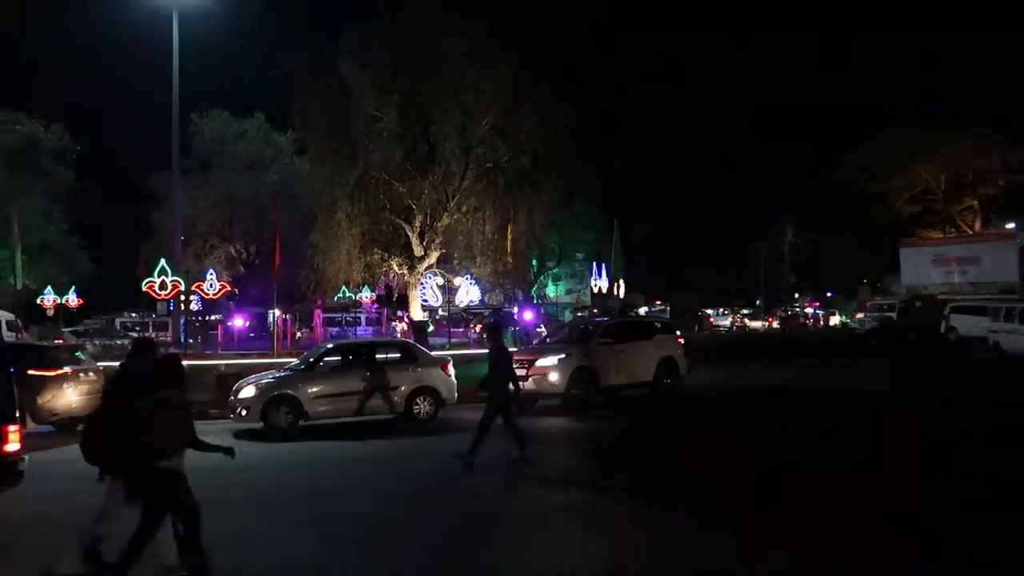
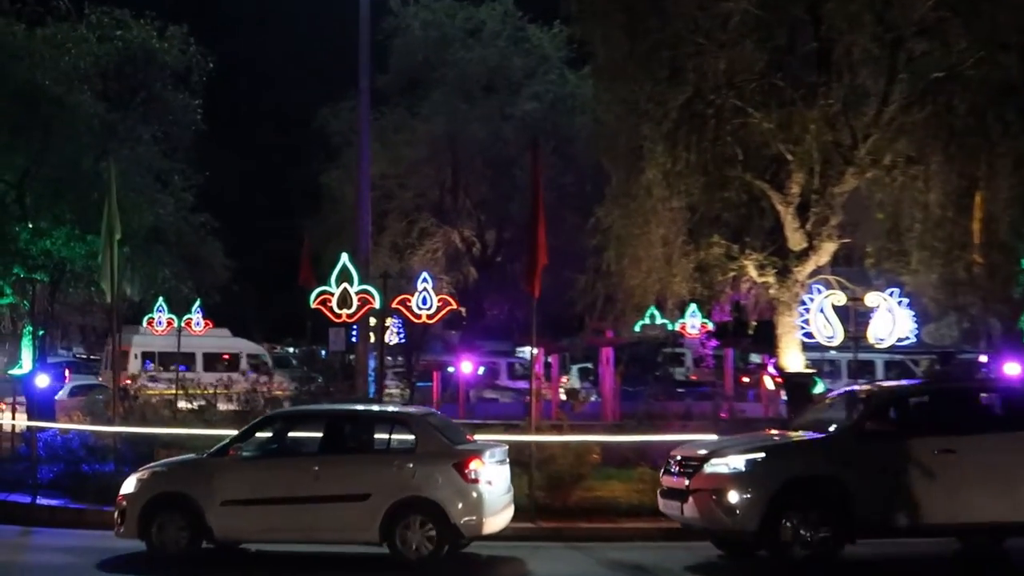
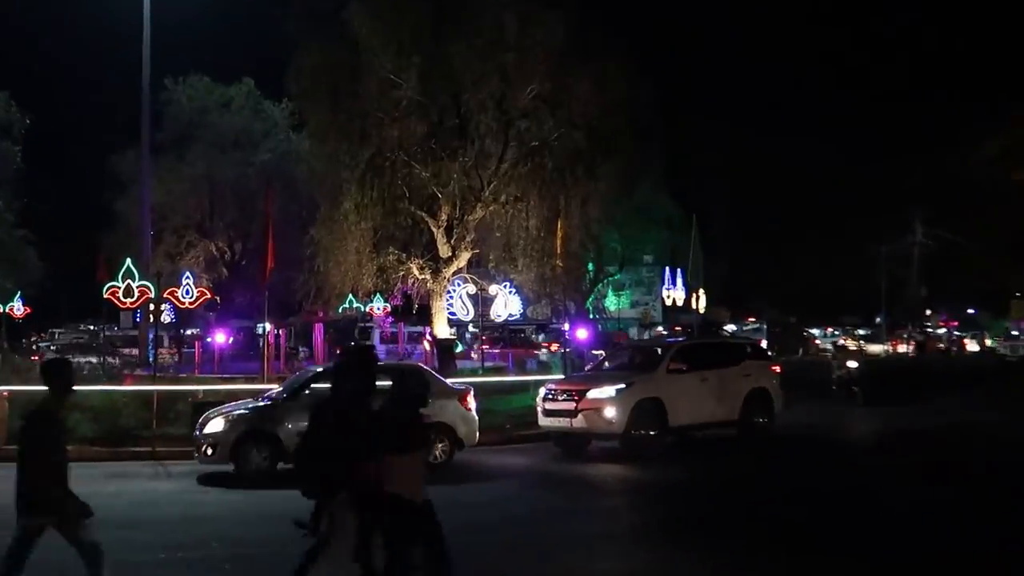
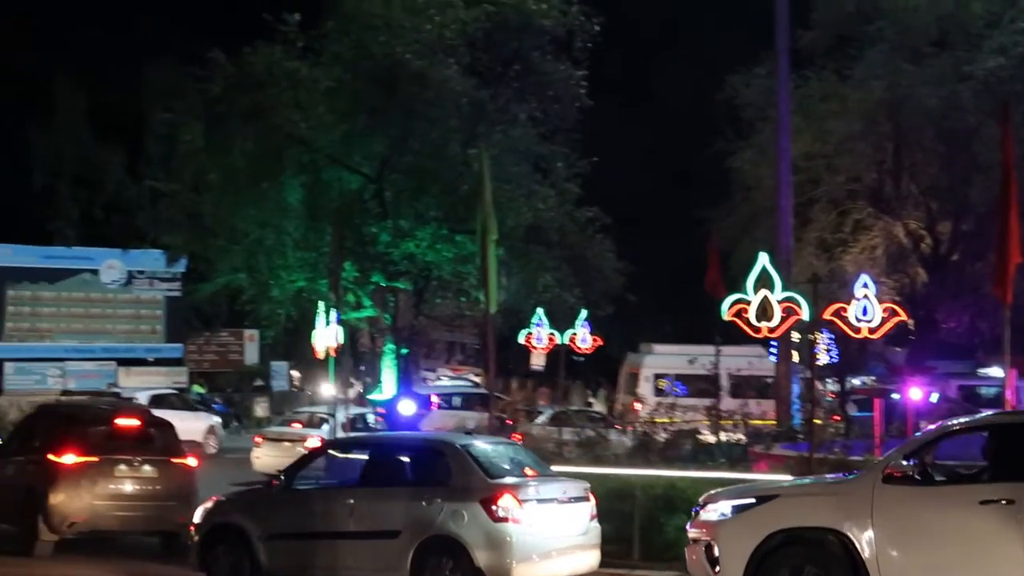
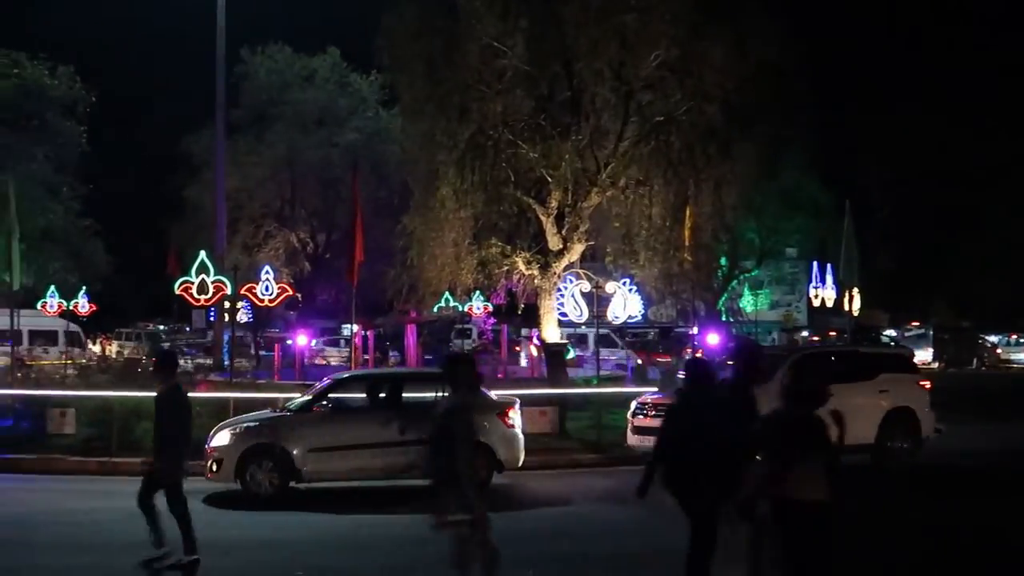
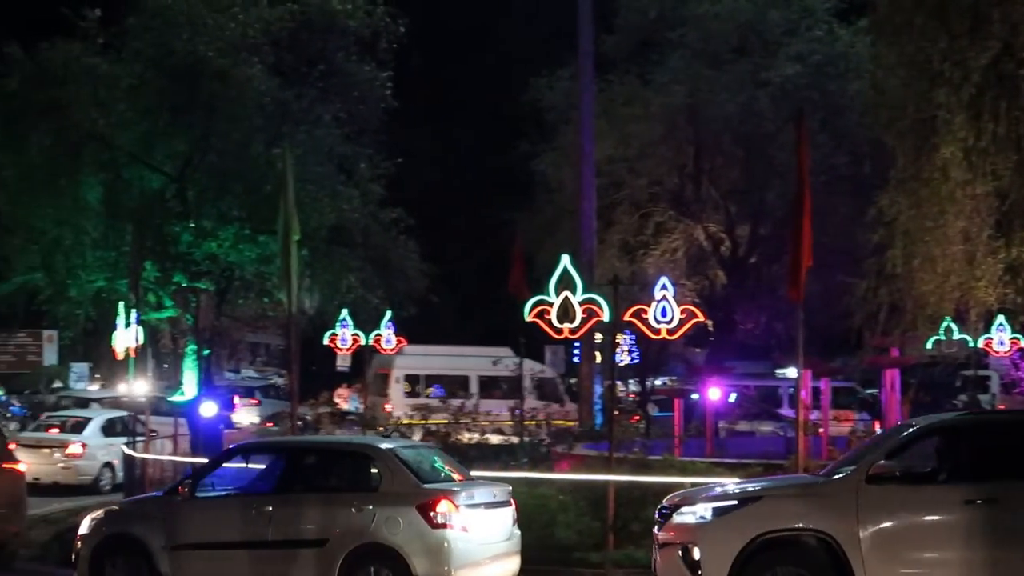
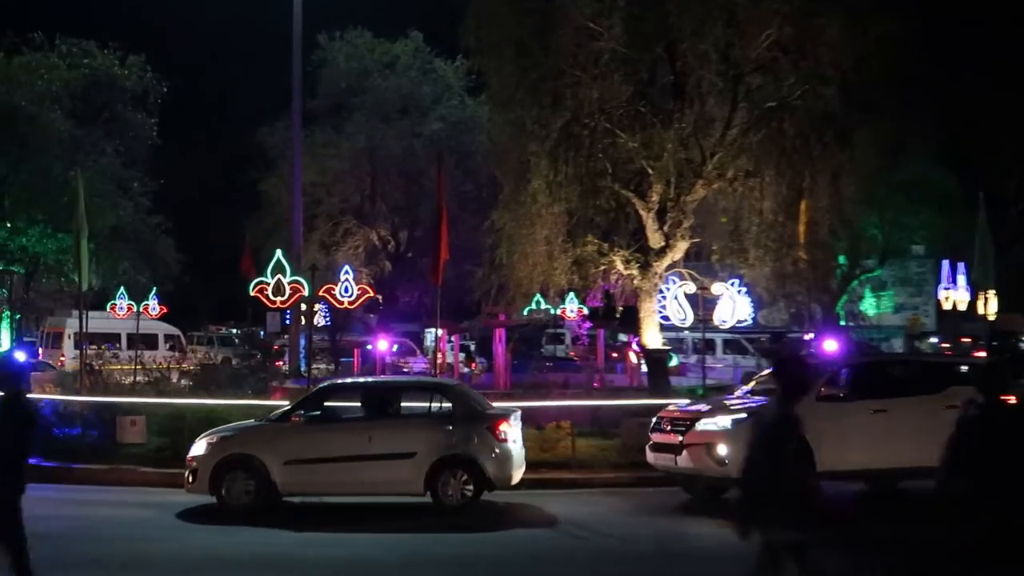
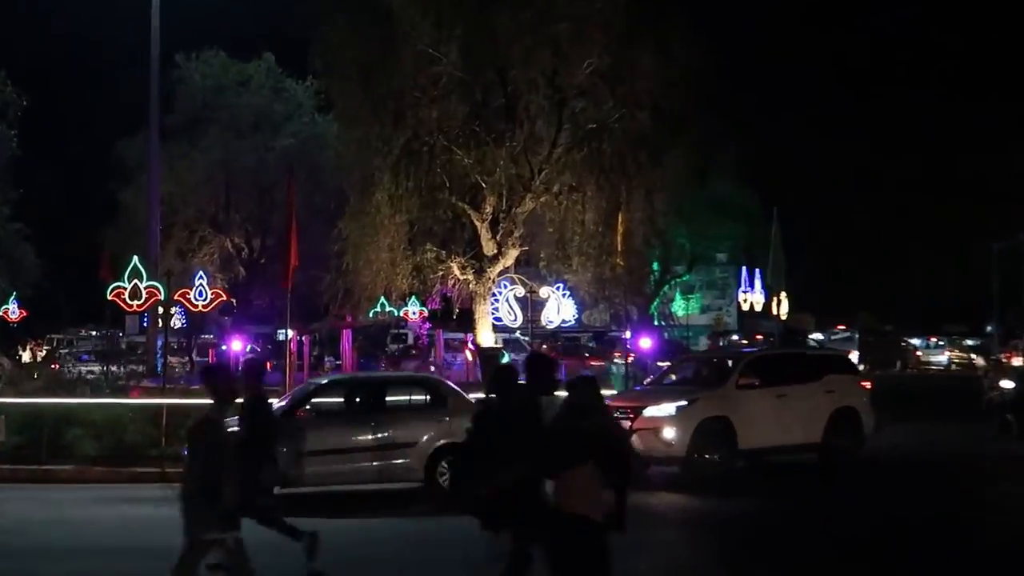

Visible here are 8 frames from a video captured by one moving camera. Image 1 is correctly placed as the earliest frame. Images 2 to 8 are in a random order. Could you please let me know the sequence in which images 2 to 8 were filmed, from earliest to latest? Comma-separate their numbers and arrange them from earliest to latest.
3, 8, 5, 7, 2, 6, 4
